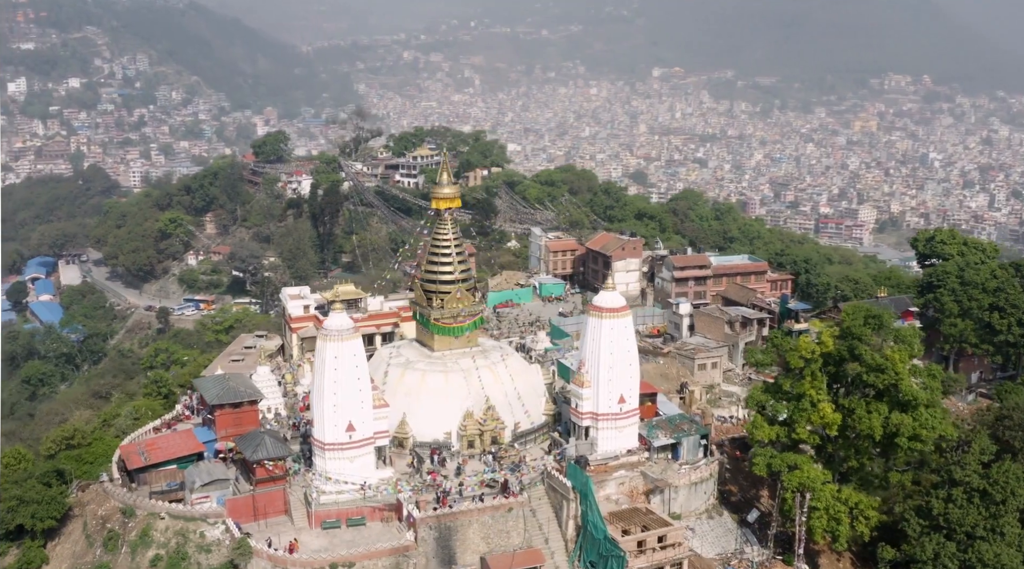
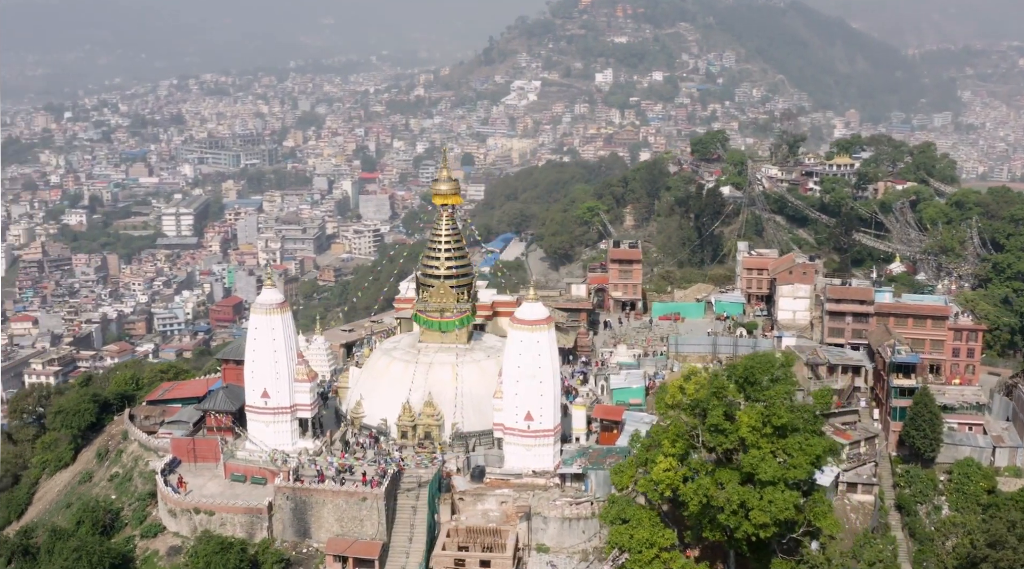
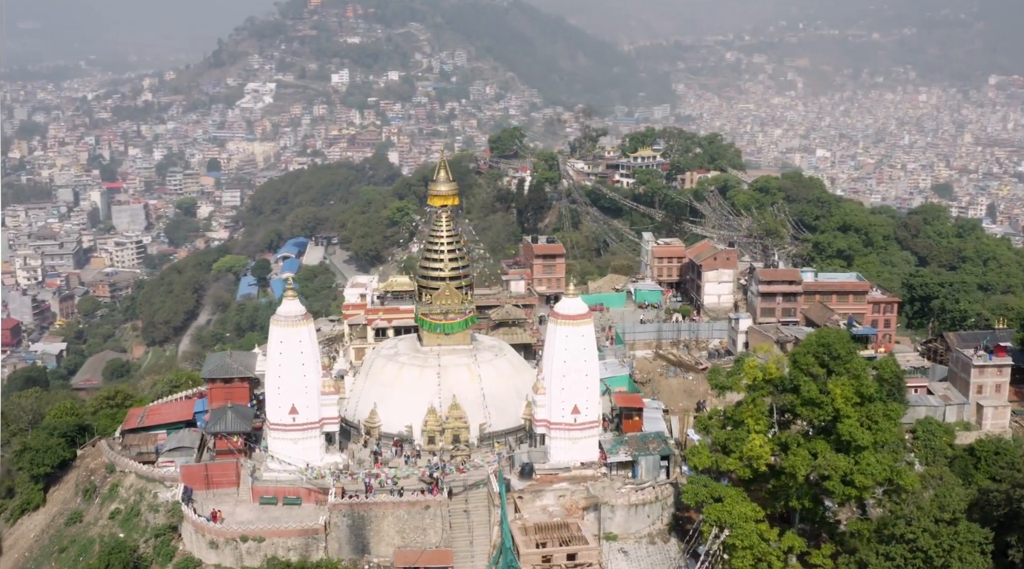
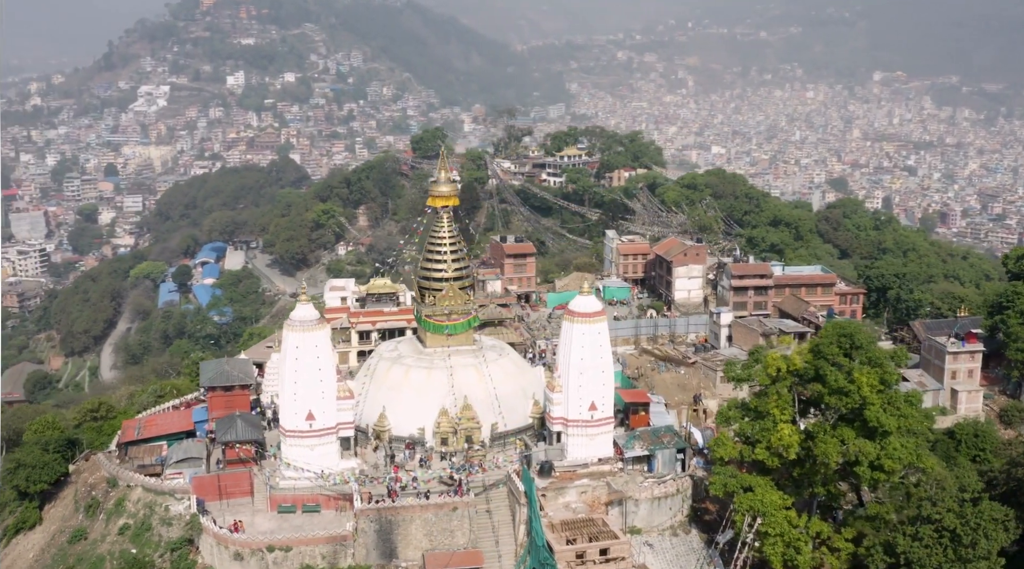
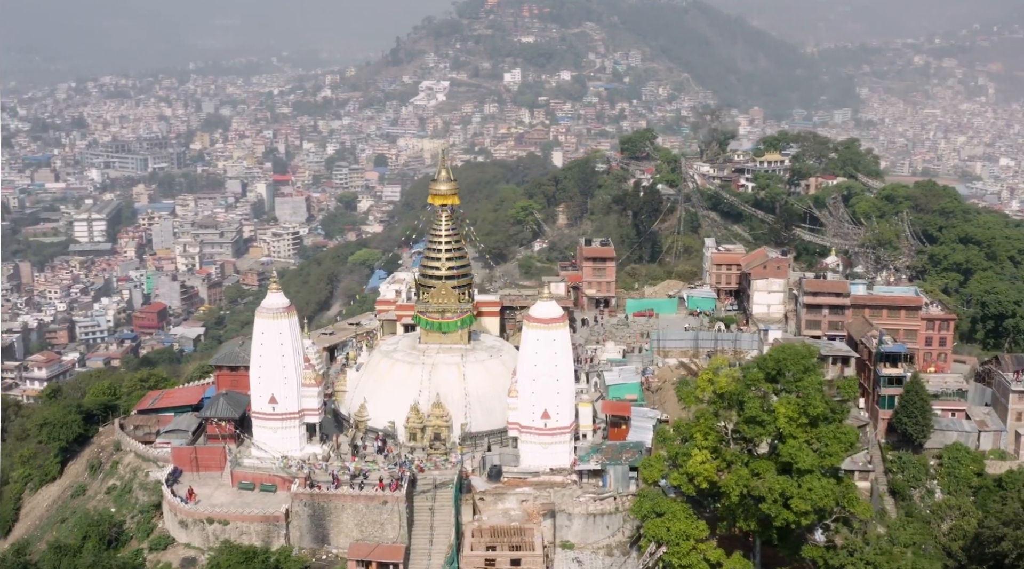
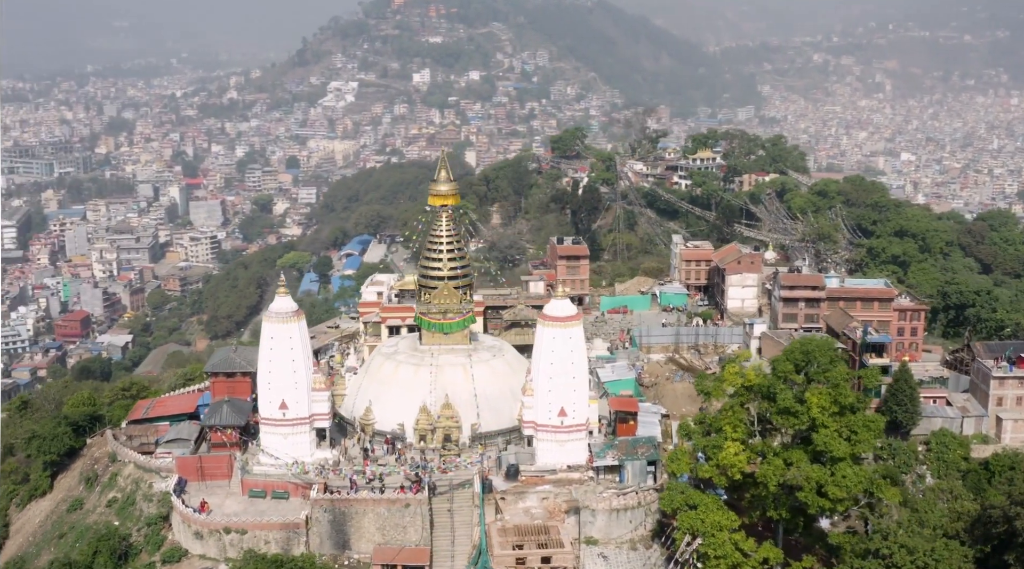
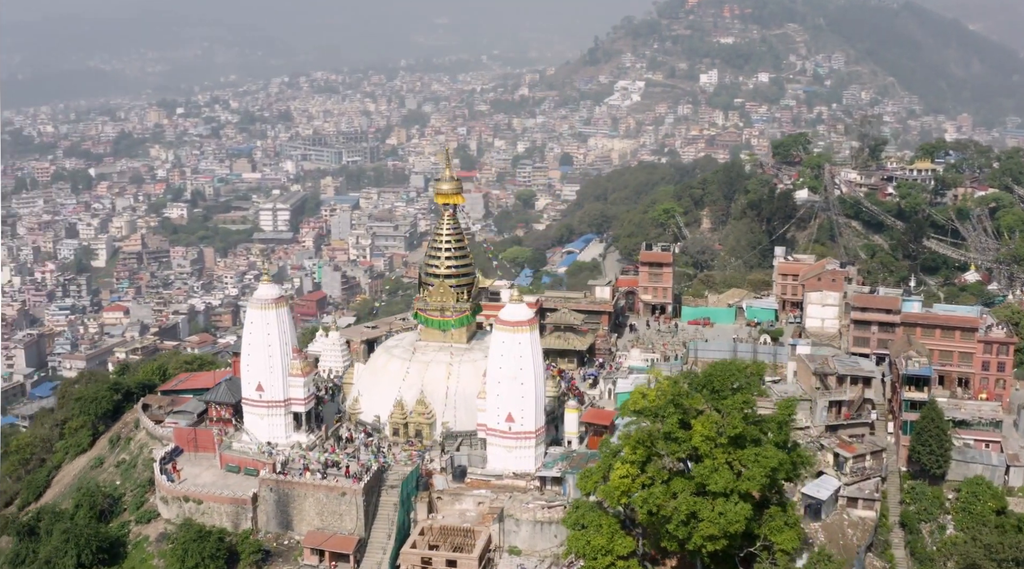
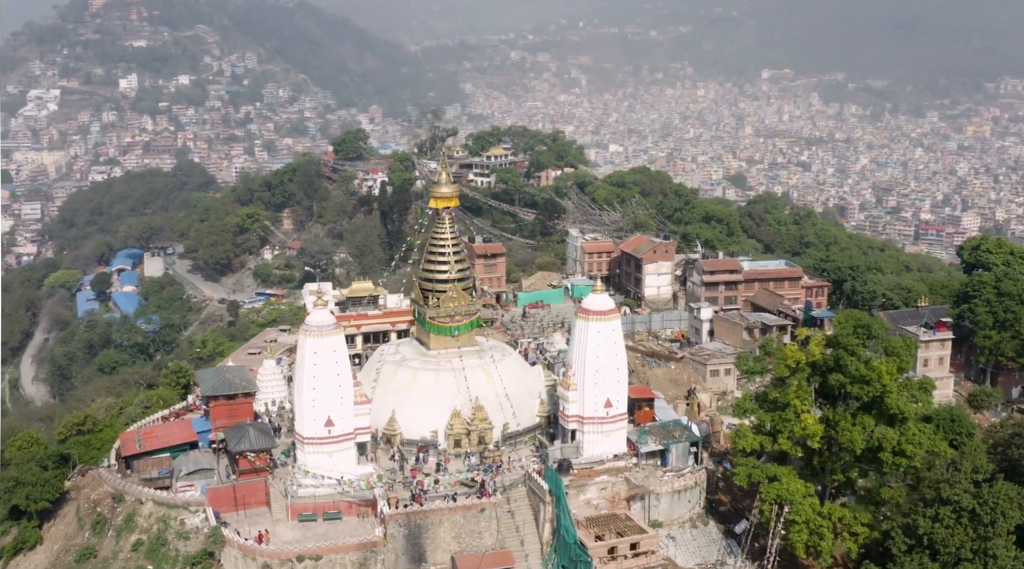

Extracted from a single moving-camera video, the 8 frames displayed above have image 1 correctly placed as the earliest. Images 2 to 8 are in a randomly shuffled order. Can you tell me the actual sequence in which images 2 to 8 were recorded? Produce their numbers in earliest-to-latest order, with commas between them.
8, 4, 3, 6, 5, 2, 7
